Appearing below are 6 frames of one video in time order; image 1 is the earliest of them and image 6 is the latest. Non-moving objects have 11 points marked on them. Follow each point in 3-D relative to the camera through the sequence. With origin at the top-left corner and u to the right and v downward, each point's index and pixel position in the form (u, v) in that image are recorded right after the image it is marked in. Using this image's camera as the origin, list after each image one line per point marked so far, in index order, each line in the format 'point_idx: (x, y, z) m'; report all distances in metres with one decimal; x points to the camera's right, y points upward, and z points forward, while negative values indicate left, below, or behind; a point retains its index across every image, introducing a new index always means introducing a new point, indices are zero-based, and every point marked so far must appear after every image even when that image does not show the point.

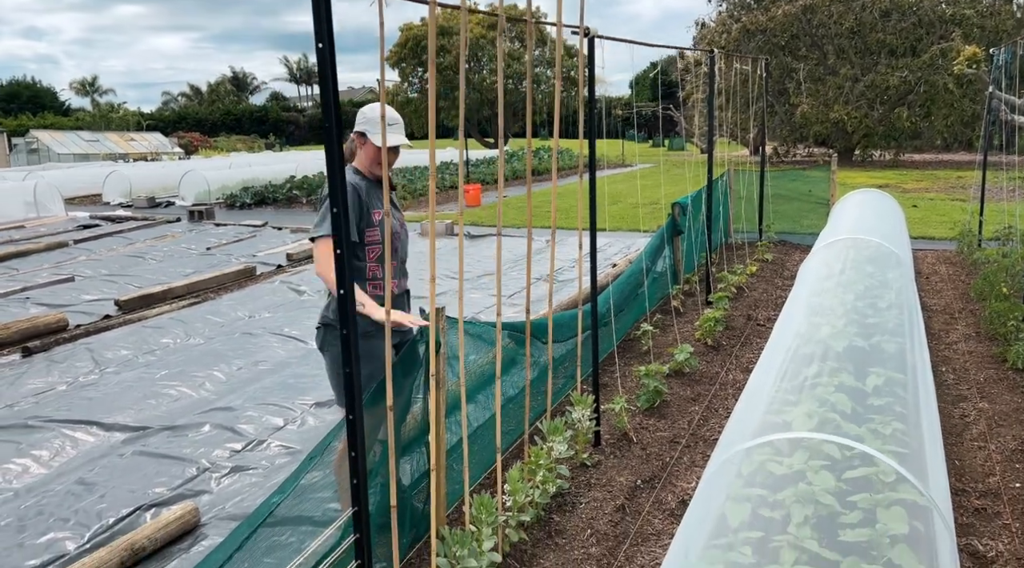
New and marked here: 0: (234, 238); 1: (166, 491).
0: (-3.7, +0.6, +11.1) m
1: (-1.5, -0.9, +3.7) m
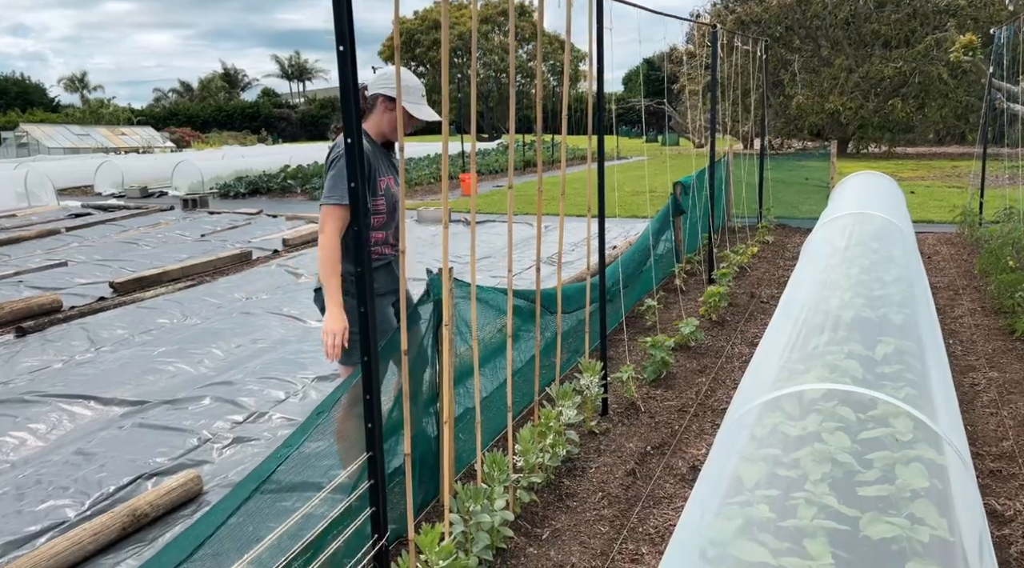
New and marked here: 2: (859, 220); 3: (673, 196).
0: (-3.7, +0.8, +11.0) m
1: (-1.5, -0.8, +3.6) m
2: (+2.5, +0.5, +5.9) m
3: (+1.3, +0.7, +6.7) m
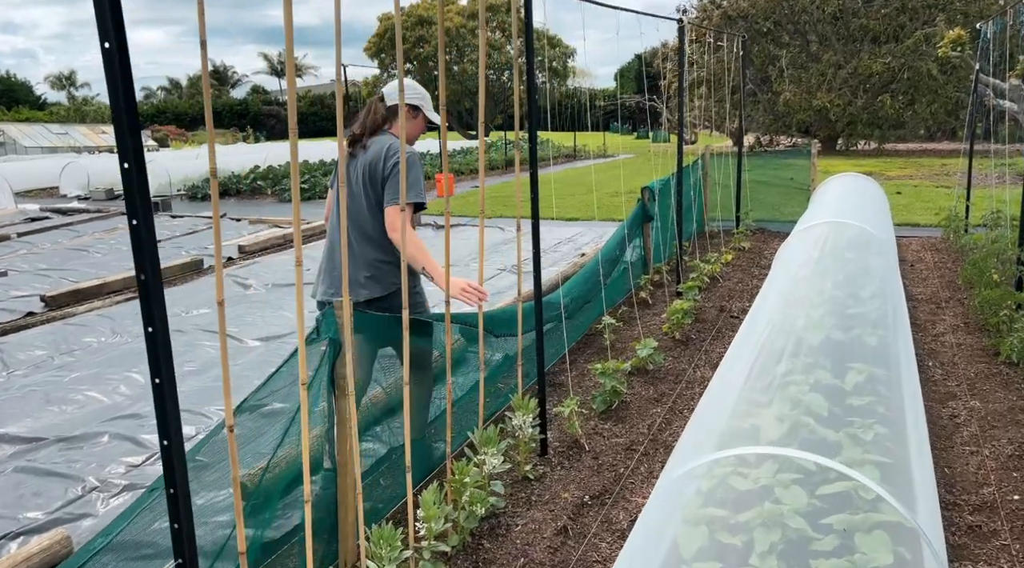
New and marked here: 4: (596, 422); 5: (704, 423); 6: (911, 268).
0: (-4.1, +0.7, +10.6) m
1: (-1.8, -0.9, +3.2) m
2: (+2.1, +0.4, +5.5) m
3: (+1.0, +0.6, +6.3) m
4: (+0.4, -0.7, +4.0) m
5: (+0.7, -0.5, +2.9) m
6: (+3.3, +0.1, +6.9) m
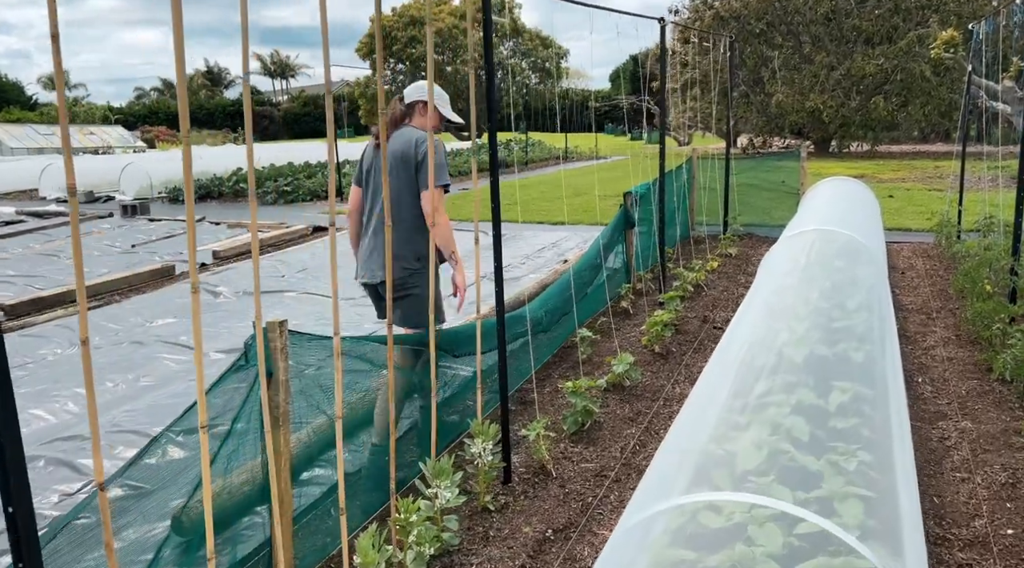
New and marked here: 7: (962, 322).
0: (-4.3, +0.6, +10.3) m
1: (-2.0, -0.9, +3.0) m
2: (+2.0, +0.3, +5.3) m
3: (+0.8, +0.5, +6.1) m
4: (+0.2, -0.7, +3.7) m
5: (+0.5, -0.5, +2.6) m
6: (+3.1, +0.1, +6.7) m
7: (+2.8, -0.2, +5.1) m
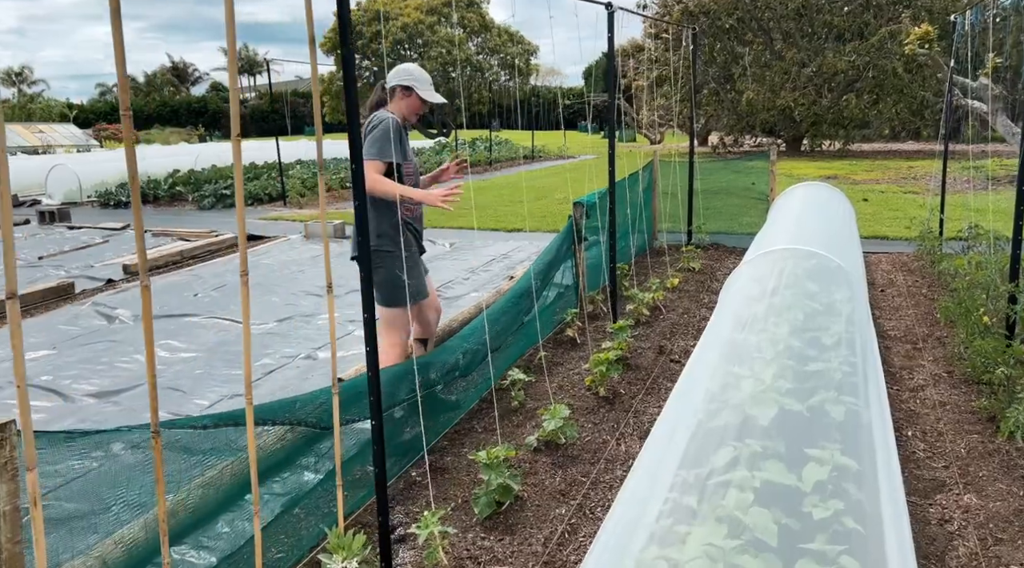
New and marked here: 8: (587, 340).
0: (-4.9, +0.4, +9.4) m
1: (-2.3, -1.1, +2.1) m
2: (+1.5, +0.2, +4.6) m
3: (+0.4, +0.4, +5.3) m
4: (-0.1, -0.9, +3.0) m
5: (+0.2, -0.7, +1.9) m
6: (+2.7, -0.1, +6.0) m
7: (+2.4, -0.4, +4.4) m
8: (+0.5, -0.4, +5.1) m
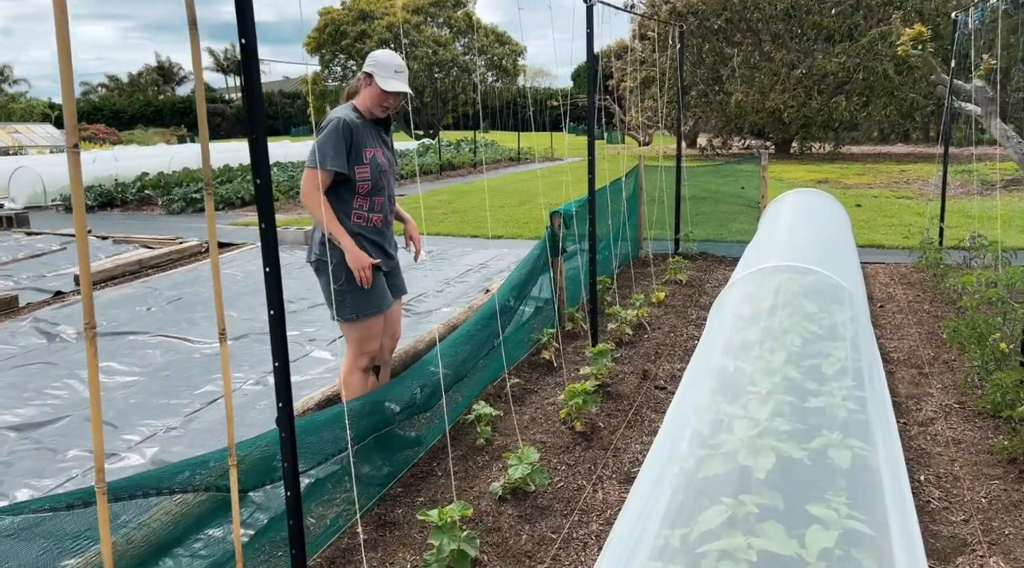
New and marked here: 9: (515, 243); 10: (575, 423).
0: (-5.1, +0.3, +8.9) m
1: (-2.4, -1.2, +1.7) m
2: (+1.4, +0.1, +4.2) m
3: (+0.2, +0.3, +4.9) m
4: (-0.3, -1.0, +2.5) m
5: (0.0, -0.8, +1.4) m
6: (+2.5, -0.2, +5.6) m
7: (+2.2, -0.5, +4.0) m
8: (+0.3, -0.5, +4.7) m
9: (0.0, +0.5, +9.4) m
10: (+0.3, -0.6, +3.8) m
